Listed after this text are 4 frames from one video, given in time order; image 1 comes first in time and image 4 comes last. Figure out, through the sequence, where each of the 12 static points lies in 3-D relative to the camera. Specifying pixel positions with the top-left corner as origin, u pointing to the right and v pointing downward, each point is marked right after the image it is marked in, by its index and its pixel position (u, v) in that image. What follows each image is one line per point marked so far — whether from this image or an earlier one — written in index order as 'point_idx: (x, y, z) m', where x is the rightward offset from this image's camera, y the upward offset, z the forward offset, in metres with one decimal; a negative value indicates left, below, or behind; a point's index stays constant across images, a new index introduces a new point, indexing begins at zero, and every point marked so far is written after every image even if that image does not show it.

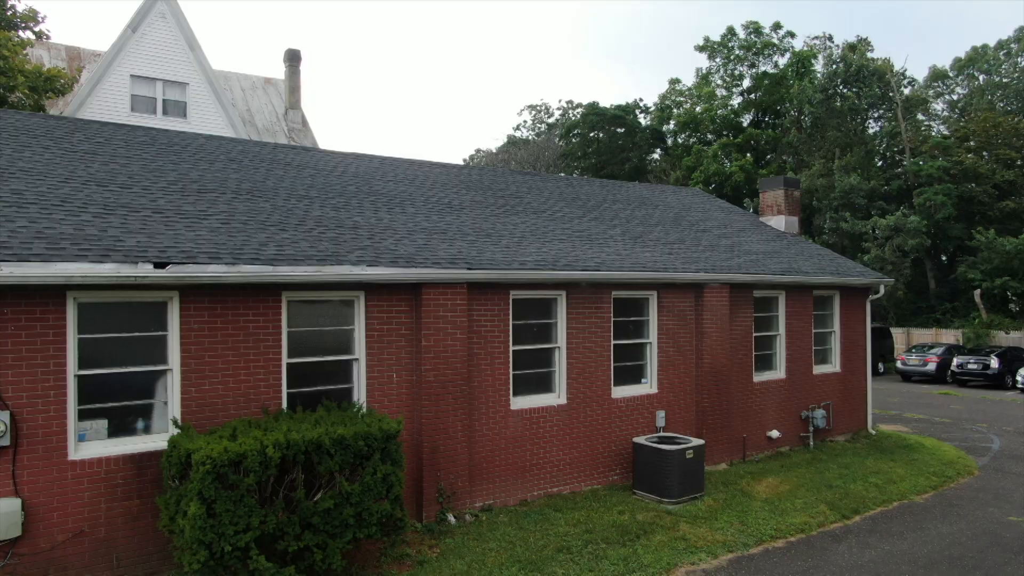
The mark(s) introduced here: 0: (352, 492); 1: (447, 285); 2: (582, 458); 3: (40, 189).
0: (-1.1, -1.4, +5.8) m
1: (-0.6, 0.0, +7.8) m
2: (+0.8, -1.9, +9.0) m
3: (-3.9, +0.8, +7.0) m
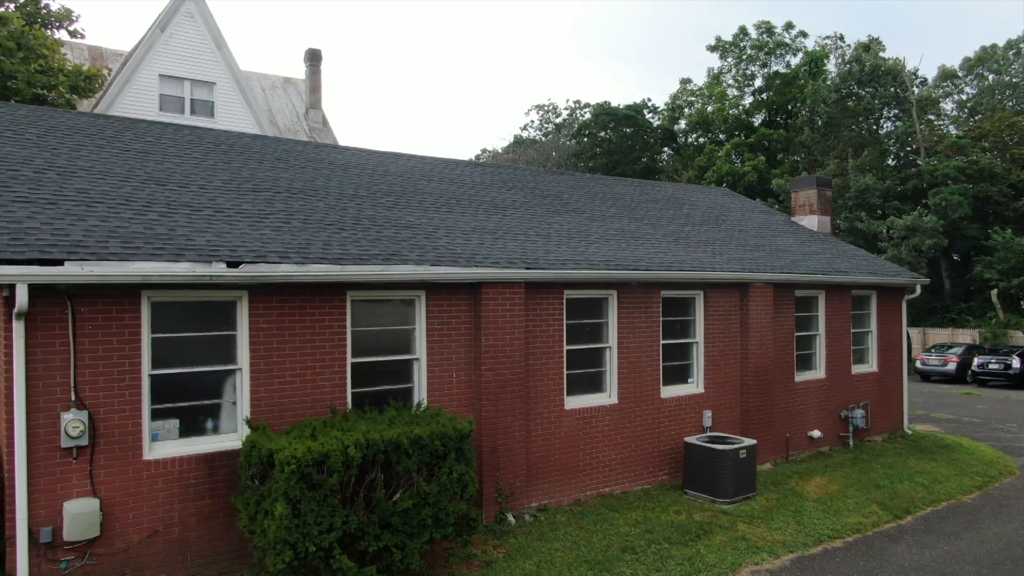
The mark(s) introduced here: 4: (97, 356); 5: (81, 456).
0: (-0.6, -1.4, +5.8) m
1: (-0.1, 0.0, +7.7) m
2: (+1.3, -1.9, +9.0) m
3: (-3.4, +0.8, +6.9) m
4: (-2.9, -0.5, +5.7) m
5: (-2.9, -1.1, +5.7) m
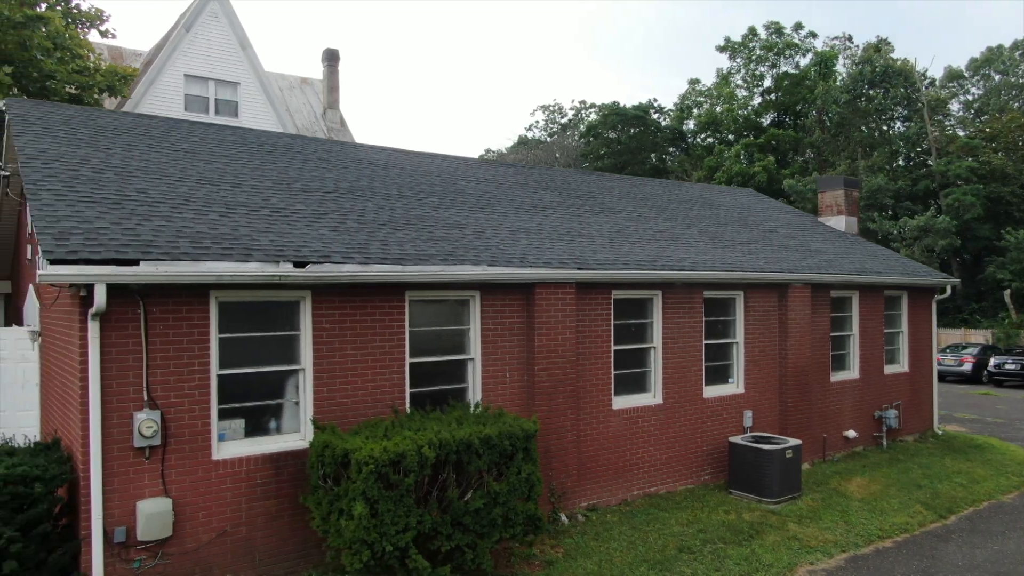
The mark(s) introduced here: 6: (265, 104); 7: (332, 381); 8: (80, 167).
0: (-0.1, -1.4, +5.8) m
1: (+0.4, 0.0, +7.8) m
2: (+1.8, -1.9, +9.0) m
3: (-2.9, +0.8, +6.9) m
4: (-2.4, -0.5, +5.7) m
5: (-2.5, -1.1, +5.7) m
6: (-4.9, +3.7, +16.5) m
7: (-1.4, -0.7, +6.5) m
8: (-3.6, +1.0, +6.9) m
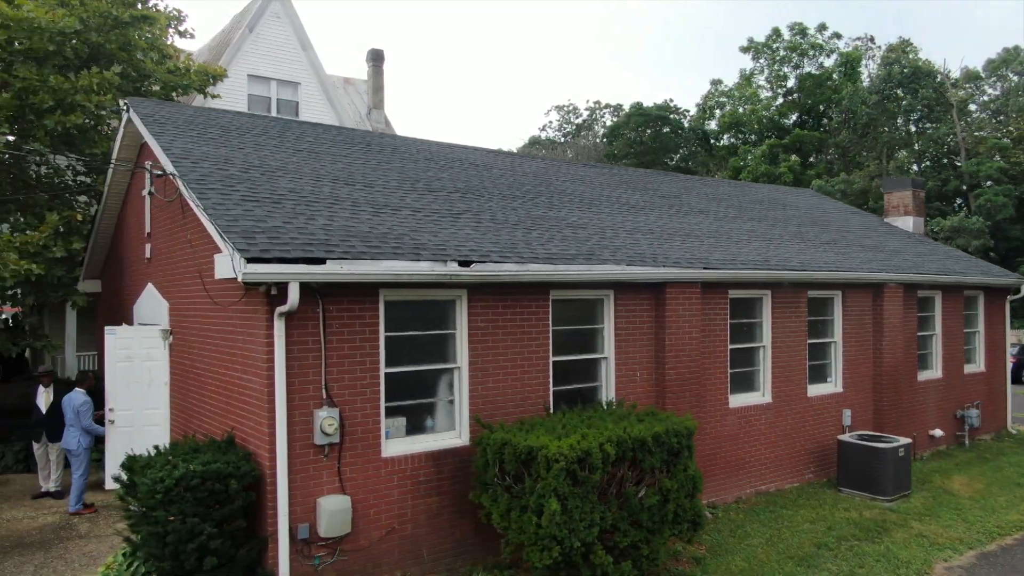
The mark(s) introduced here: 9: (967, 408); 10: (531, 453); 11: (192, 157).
0: (+1.1, -1.4, +5.9) m
1: (+1.6, 0.0, +7.8) m
2: (+3.0, -1.9, +9.1) m
3: (-1.7, +0.8, +7.0) m
4: (-1.2, -0.5, +5.8) m
5: (-1.3, -1.1, +5.7) m
6: (-3.7, +3.7, +16.6) m
7: (-0.2, -0.7, +6.6) m
8: (-2.4, +1.0, +7.0) m
9: (+6.5, -1.7, +11.8) m
10: (+0.1, -1.1, +5.5) m
11: (-2.7, +1.1, +6.9) m
